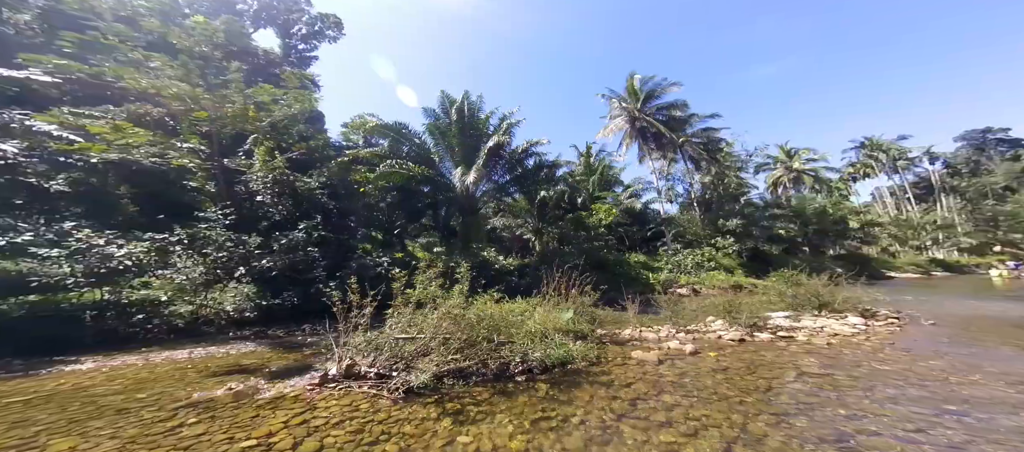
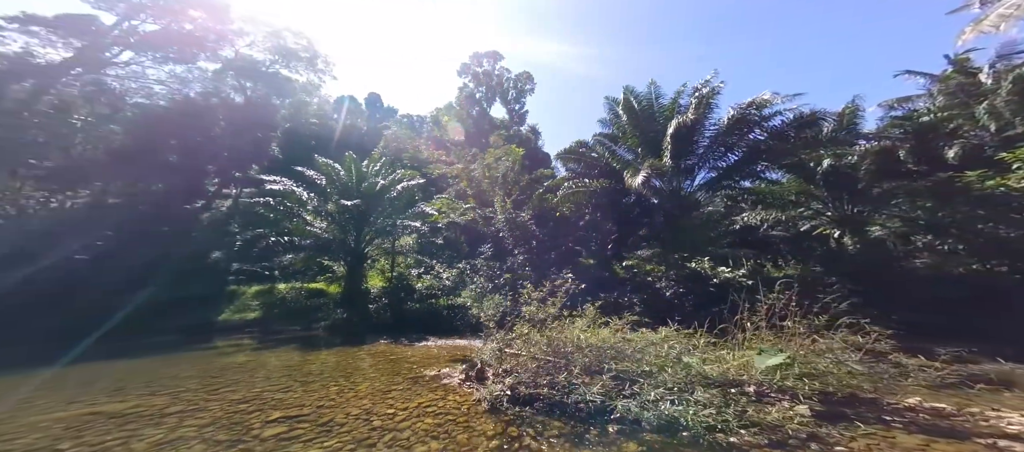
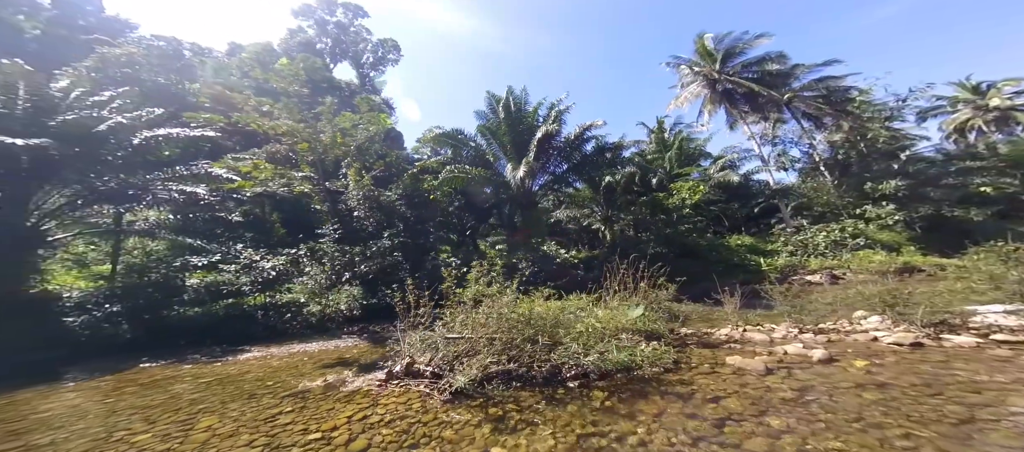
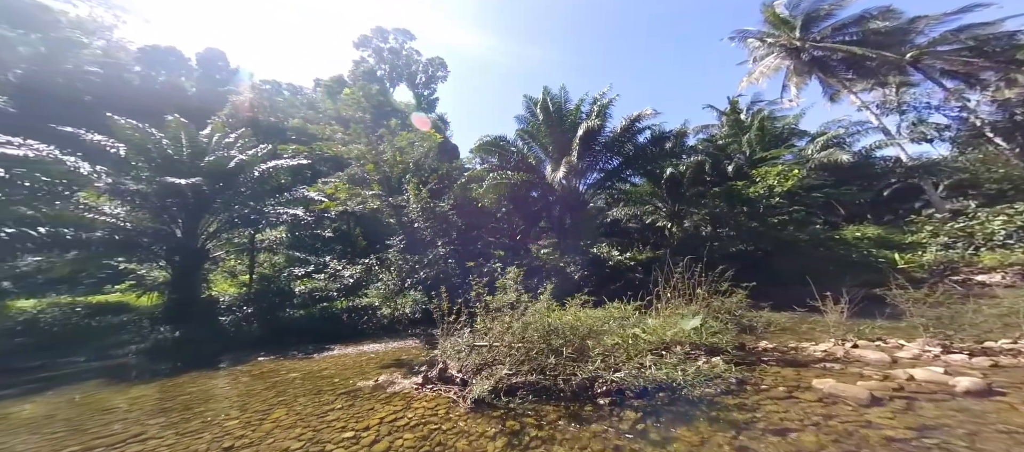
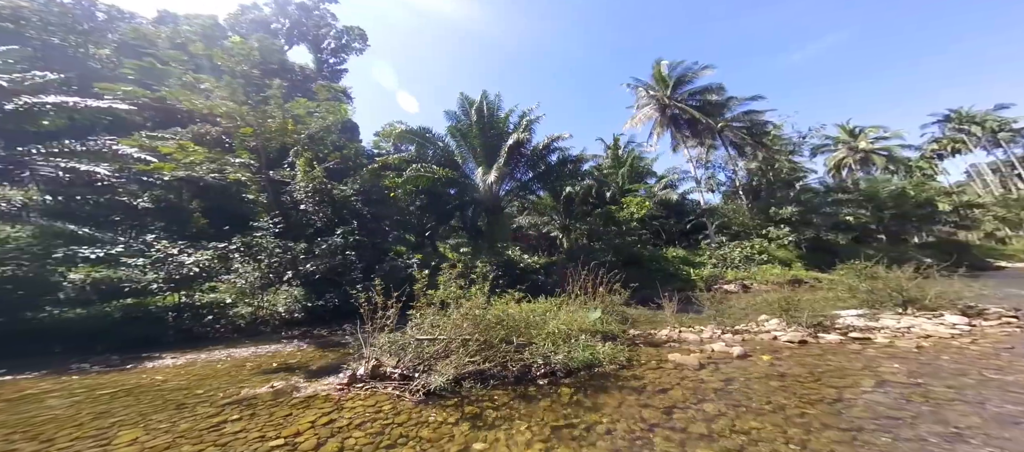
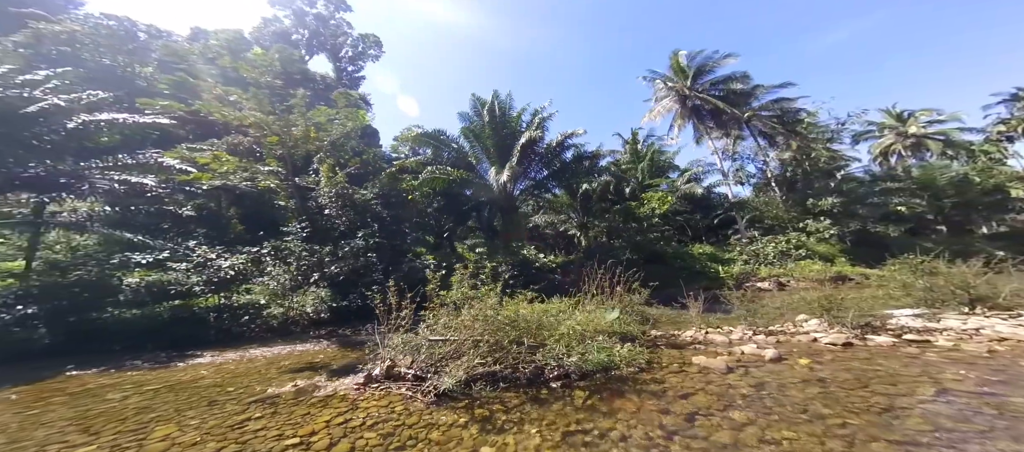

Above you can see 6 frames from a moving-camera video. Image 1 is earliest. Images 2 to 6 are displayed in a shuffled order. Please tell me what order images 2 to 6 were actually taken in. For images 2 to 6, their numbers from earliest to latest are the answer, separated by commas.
5, 6, 3, 4, 2
